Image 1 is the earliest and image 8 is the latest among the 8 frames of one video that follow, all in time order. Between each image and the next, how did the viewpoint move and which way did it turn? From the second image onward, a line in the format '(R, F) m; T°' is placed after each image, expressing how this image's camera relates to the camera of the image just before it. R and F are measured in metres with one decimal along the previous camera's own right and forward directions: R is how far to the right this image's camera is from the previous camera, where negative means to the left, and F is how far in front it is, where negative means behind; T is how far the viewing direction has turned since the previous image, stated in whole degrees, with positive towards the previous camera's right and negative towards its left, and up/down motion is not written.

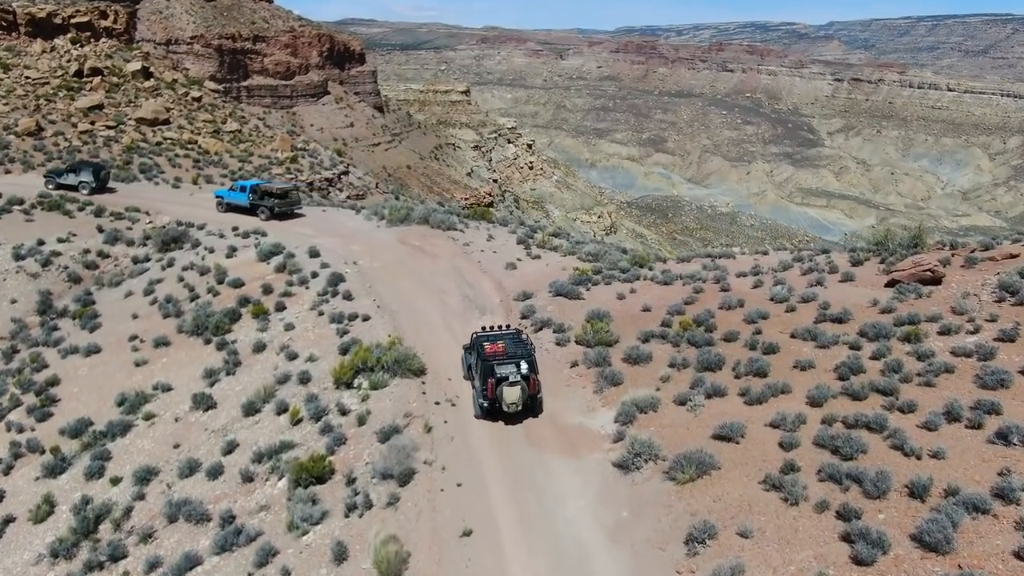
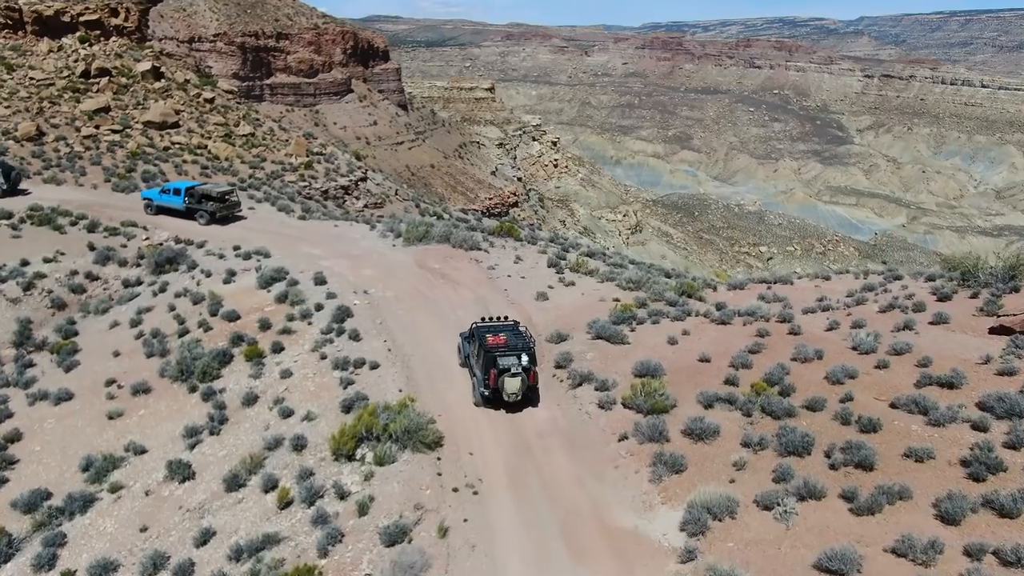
(-0.2, +2.6) m; -2°
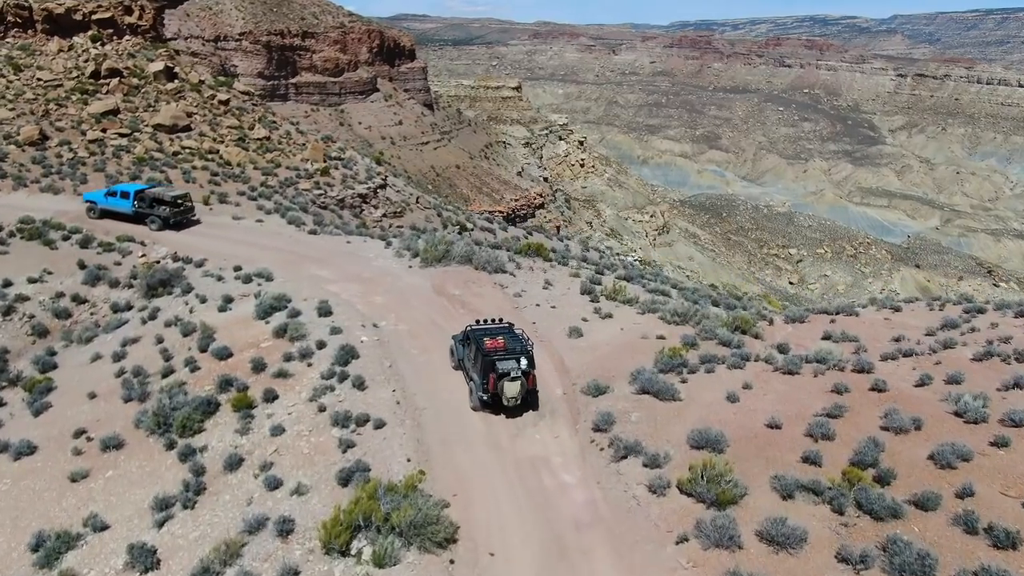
(-0.1, +2.3) m; -2°
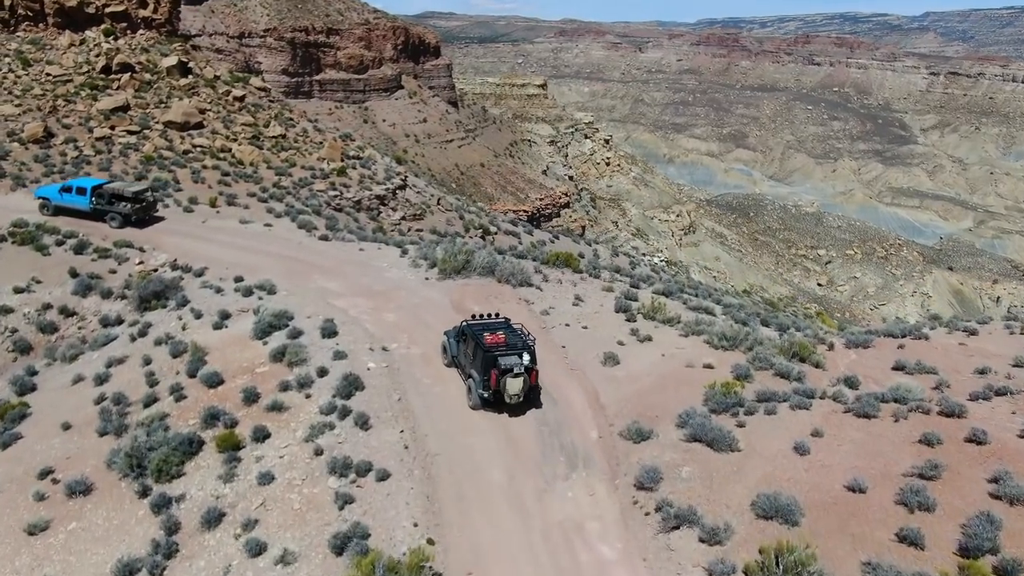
(-0.1, +2.0) m; -2°
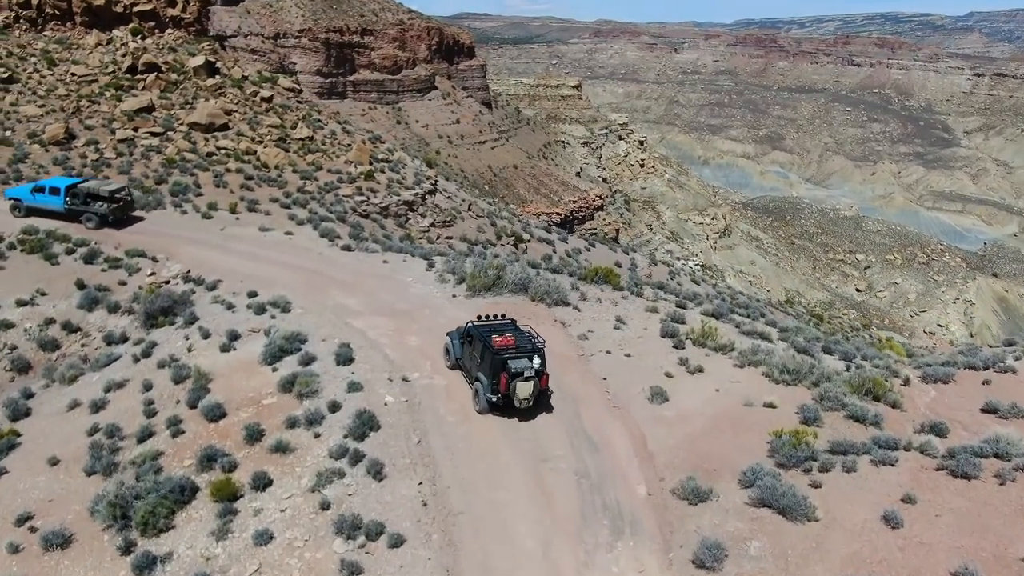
(-0.1, +1.6) m; -2°
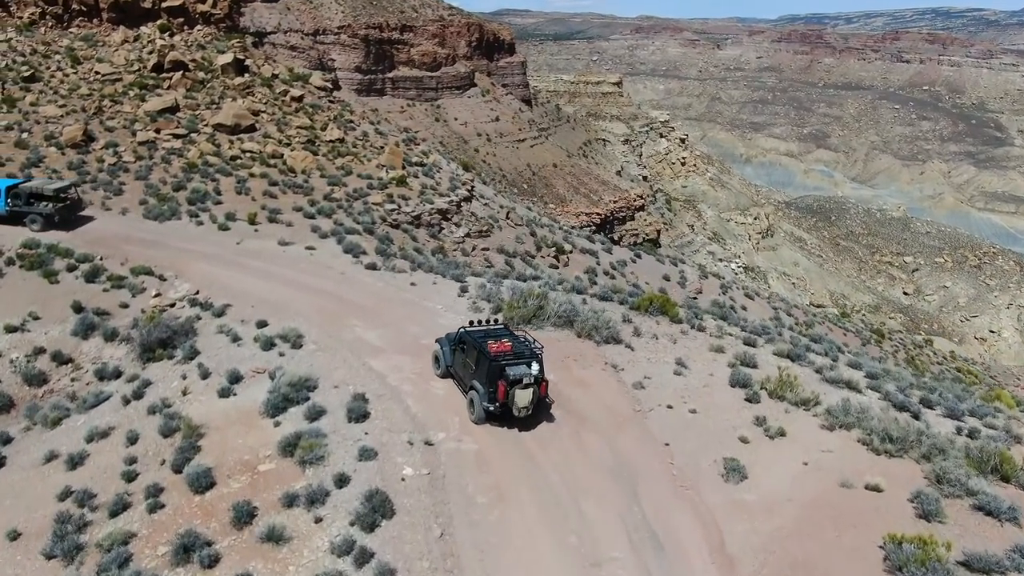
(-0.1, +2.2) m; -3°
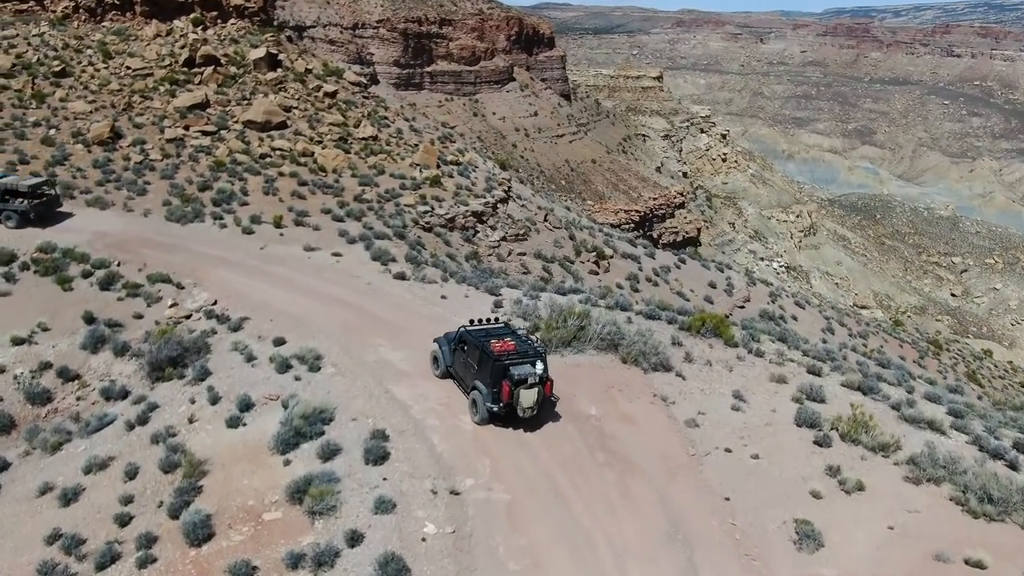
(-0.1, +1.4) m; -3°
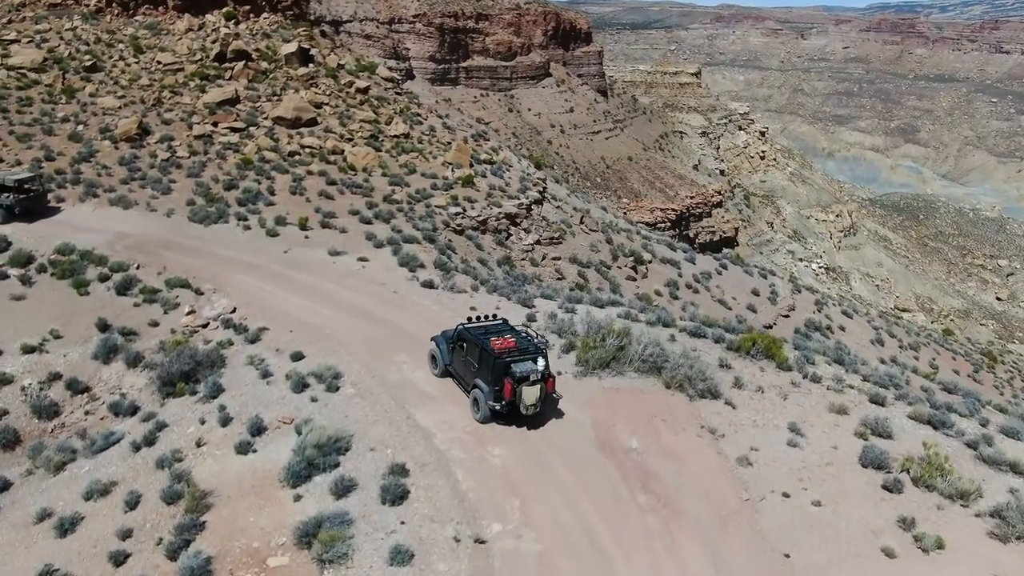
(0.0, +1.1) m; -2°
